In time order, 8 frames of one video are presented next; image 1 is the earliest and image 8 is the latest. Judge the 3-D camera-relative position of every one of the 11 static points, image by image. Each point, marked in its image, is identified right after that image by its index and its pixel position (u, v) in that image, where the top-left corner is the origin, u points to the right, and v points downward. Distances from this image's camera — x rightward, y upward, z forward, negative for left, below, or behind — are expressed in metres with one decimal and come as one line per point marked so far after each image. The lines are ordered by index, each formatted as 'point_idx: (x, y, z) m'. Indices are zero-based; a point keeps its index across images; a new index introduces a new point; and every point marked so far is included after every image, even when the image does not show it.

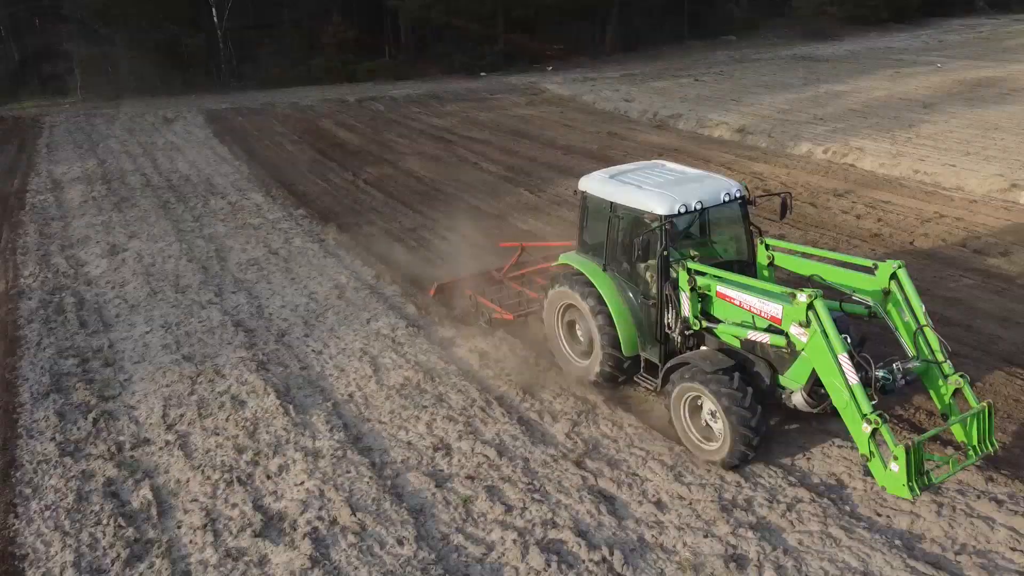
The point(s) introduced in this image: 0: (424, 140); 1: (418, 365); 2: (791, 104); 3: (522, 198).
0: (-1.9, +3.2, +17.4) m
1: (-0.9, -0.7, +7.7) m
2: (+7.0, +4.6, +19.9) m
3: (+0.2, +1.5, +13.1) m
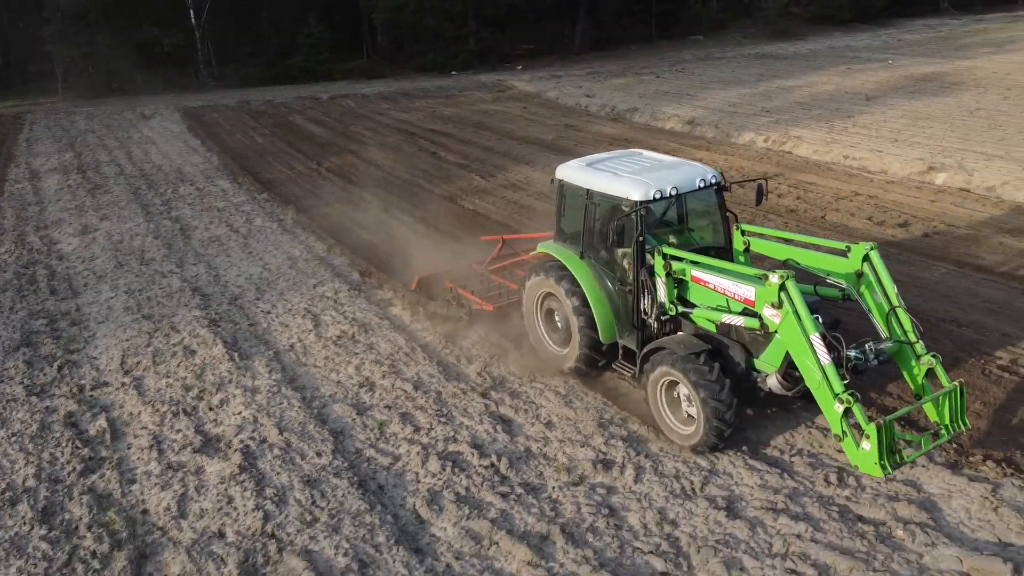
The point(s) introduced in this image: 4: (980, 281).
0: (-2.8, +3.5, +18.2) m
1: (-1.7, -0.4, +8.5) m
2: (+6.0, +4.9, +20.9) m
3: (-0.7, +1.9, +14.0) m
4: (+5.2, +0.1, +8.9) m
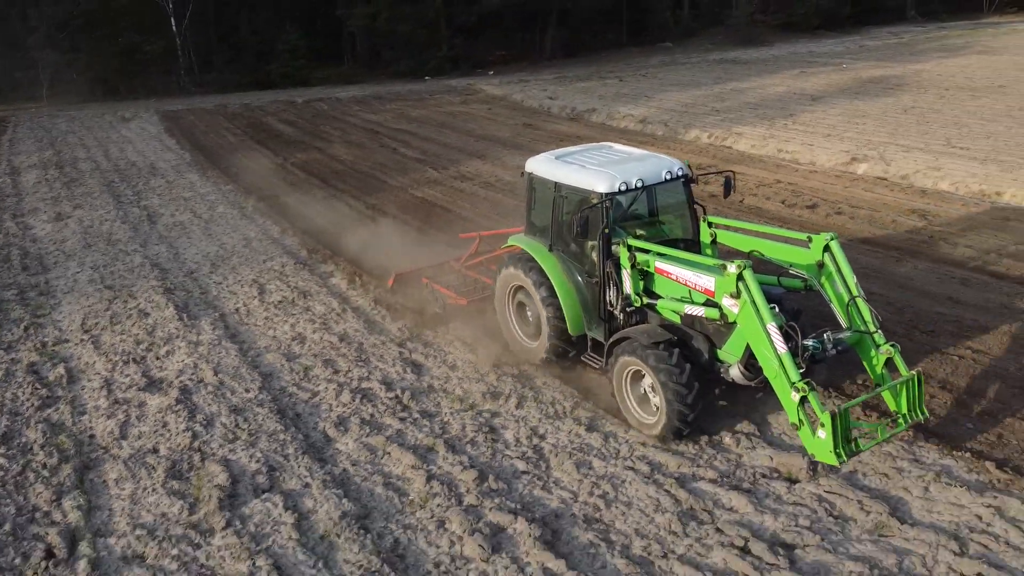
0: (-3.8, +3.7, +19.2) m
1: (-2.5, 0.0, +9.4) m
2: (+5.0, +5.1, +21.9) m
3: (-1.6, +2.1, +14.9) m
4: (+4.4, +0.4, +9.8) m
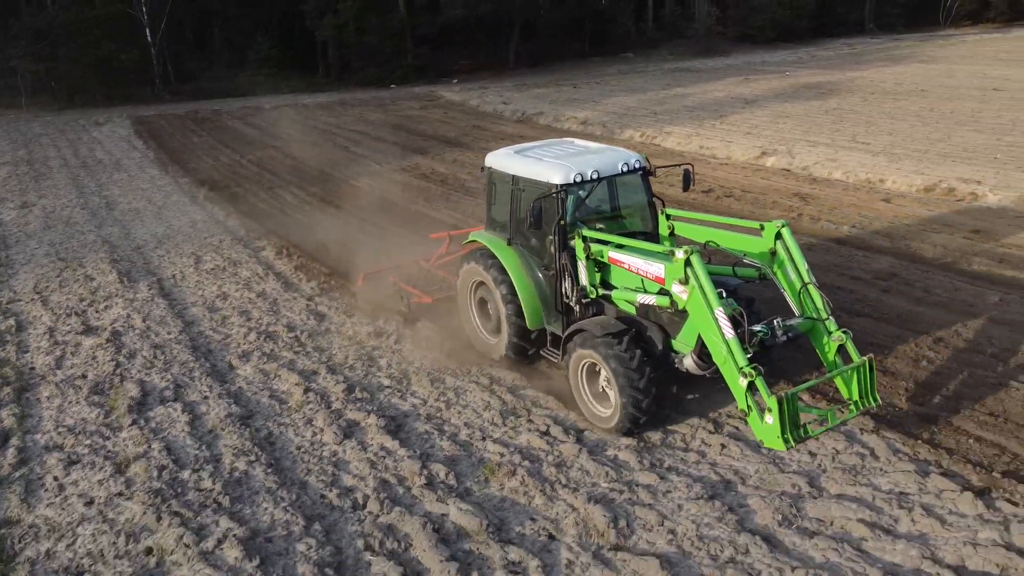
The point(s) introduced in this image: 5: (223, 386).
0: (-5.1, +4.0, +20.4) m
1: (-3.7, +0.4, +10.6) m
2: (+3.7, +5.3, +23.3) m
3: (-2.9, +2.4, +16.1) m
4: (+3.1, +0.8, +11.1) m
5: (-2.5, -0.9, +7.0) m
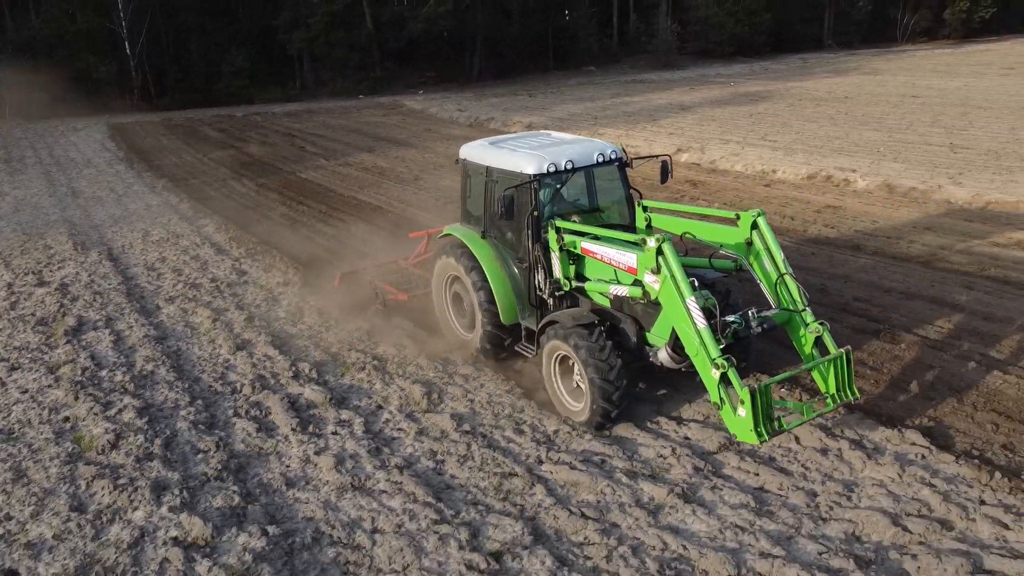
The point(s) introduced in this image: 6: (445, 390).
0: (-6.5, +4.2, +21.9) m
1: (-5.1, +0.8, +12.0) m
2: (+2.2, +5.5, +24.9) m
3: (-4.2, +2.8, +17.6) m
4: (+1.8, +1.3, +12.6) m
5: (-3.8, -0.3, +8.4) m
6: (-0.6, -0.8, +6.5) m
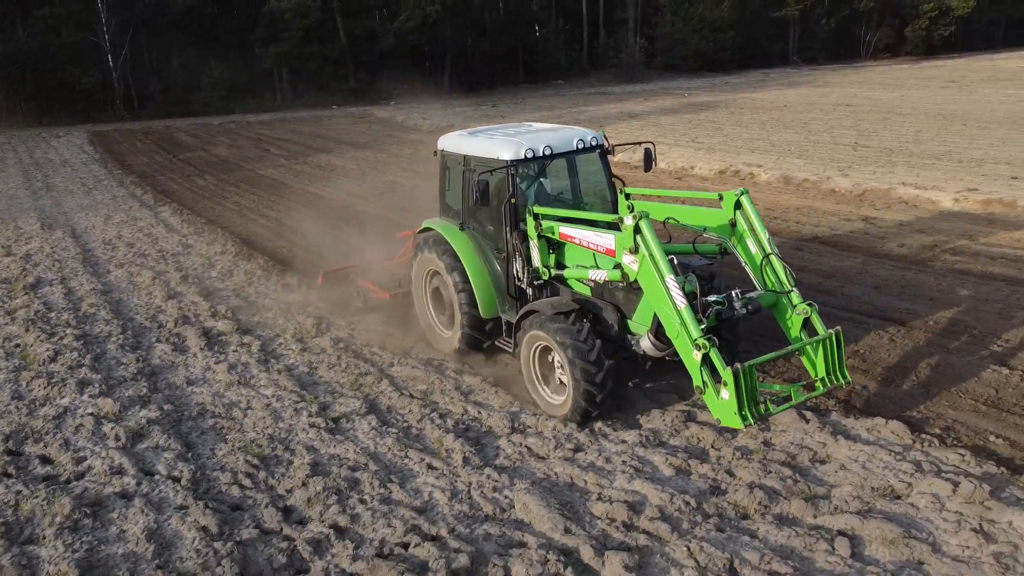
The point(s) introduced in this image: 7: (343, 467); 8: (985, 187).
0: (-7.8, +4.3, +23.3) m
1: (-6.3, +1.2, +13.3) m
2: (+0.9, +5.6, +26.3) m
3: (-5.5, +3.0, +19.0) m
4: (+0.6, +1.6, +14.0) m
5: (-5.0, +0.1, +9.7) m
6: (-1.8, -0.3, +7.8) m
7: (-1.1, -1.1, +5.0) m
8: (+7.4, +1.6, +12.6) m
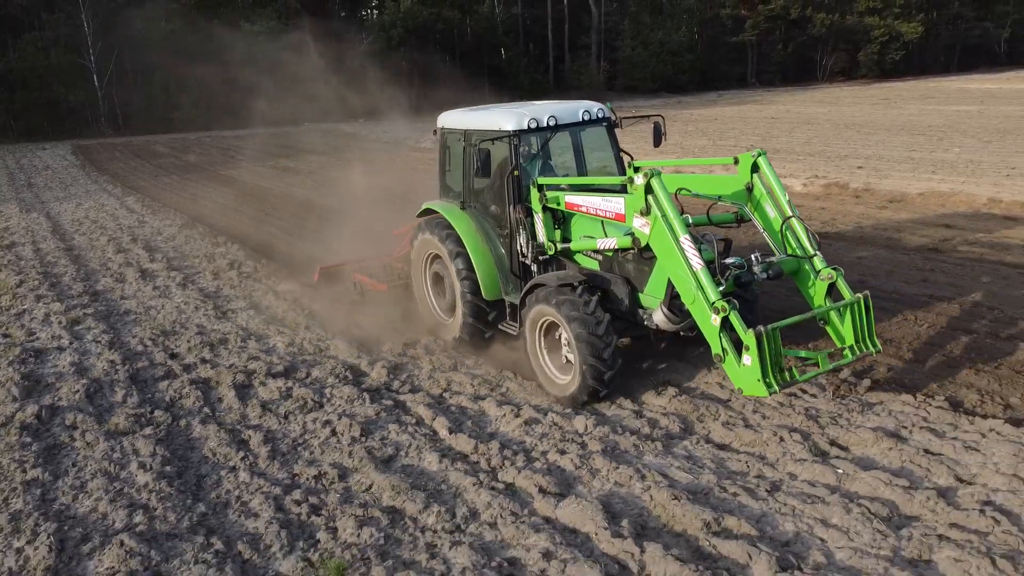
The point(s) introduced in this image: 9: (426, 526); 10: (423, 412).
0: (-9.5, +4.4, +25.4) m
1: (-7.9, +1.6, +15.4) m
2: (-0.8, +5.6, +28.6) m
3: (-7.1, +3.2, +21.0) m
4: (-1.0, +2.1, +16.1) m
5: (-6.6, +0.7, +11.7) m
6: (-3.3, +0.3, +9.8) m
7: (-2.6, -0.4, +7.0) m
8: (+5.9, +2.1, +14.7) m
9: (-0.4, -1.1, +3.8) m
10: (-0.6, -0.8, +5.1) m
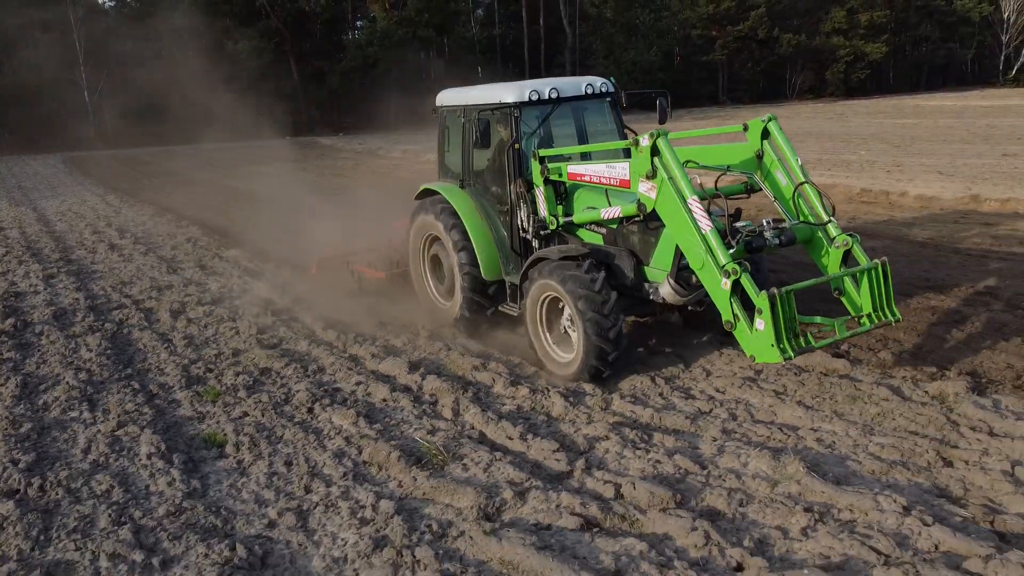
0: (-10.7, +4.4, +27.0) m
1: (-9.0, +1.8, +17.0) m
2: (-2.0, +5.5, +30.3) m
3: (-8.4, +3.3, +22.7) m
4: (-2.2, +2.3, +17.7) m
5: (-7.7, +1.0, +13.3) m
6: (-4.4, +0.7, +11.4) m
7: (-3.7, +0.1, +8.6) m
8: (+4.7, +2.4, +16.4) m
9: (-1.5, -0.6, +5.4) m
10: (-1.7, -0.3, +6.7) m
